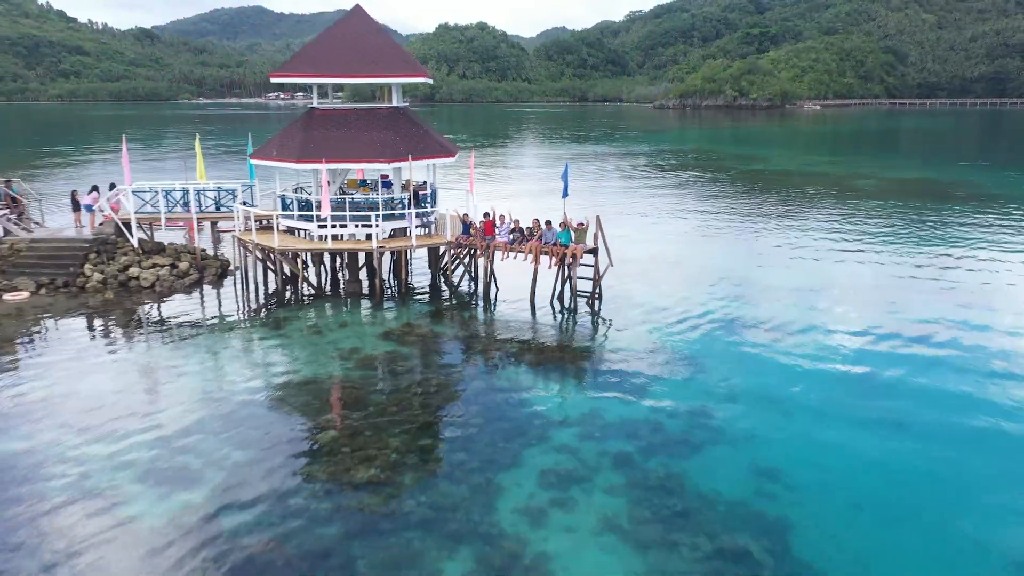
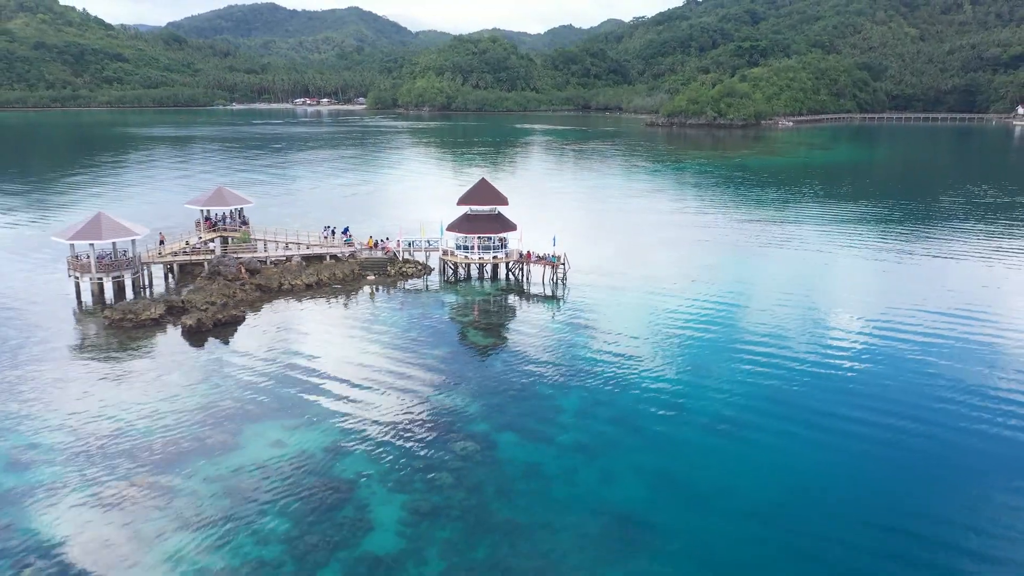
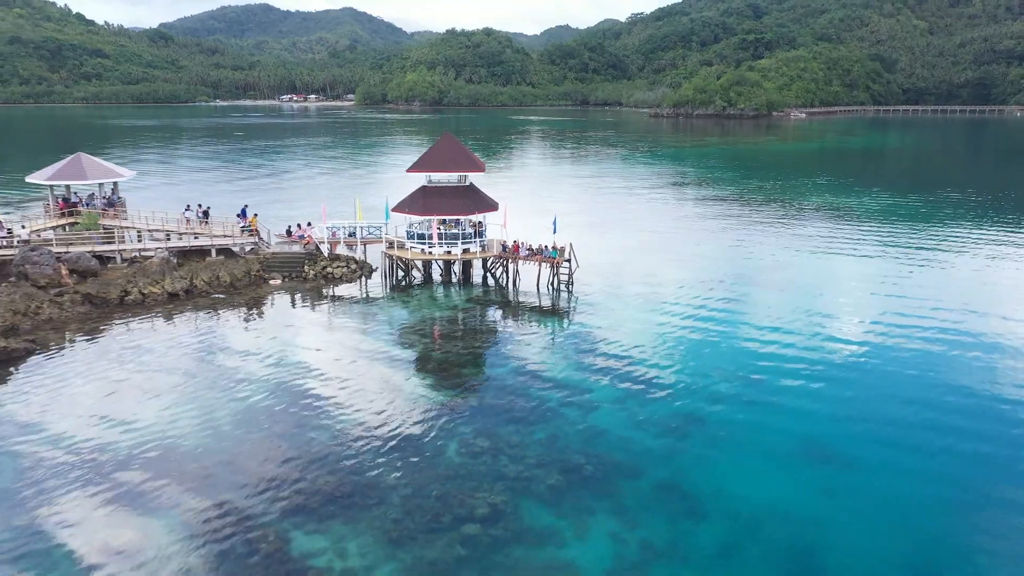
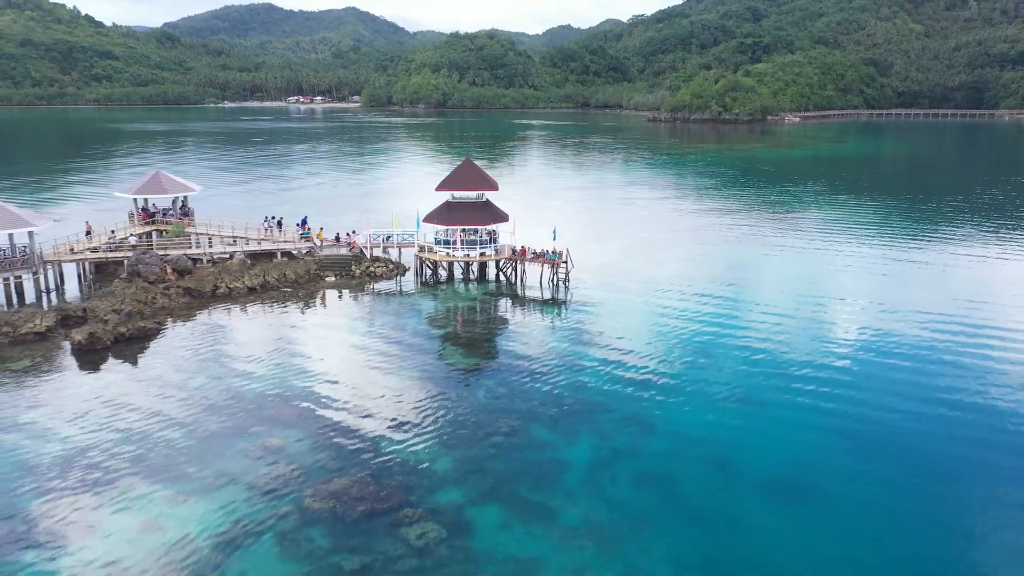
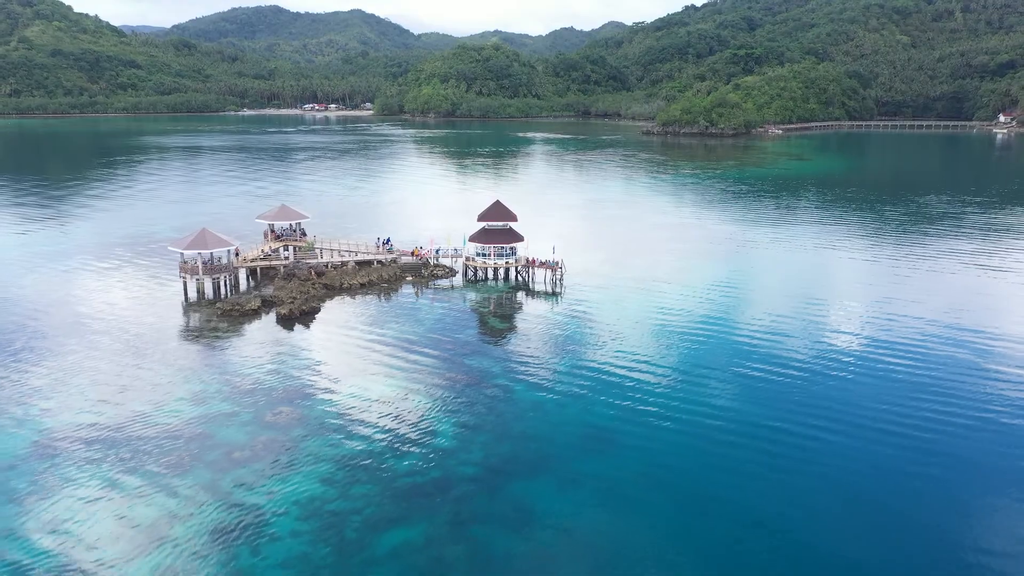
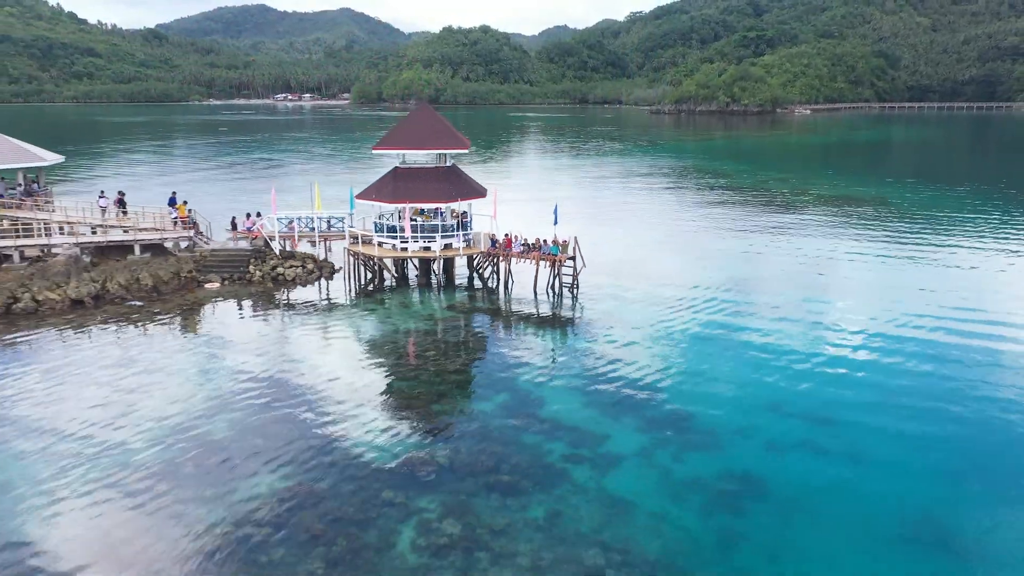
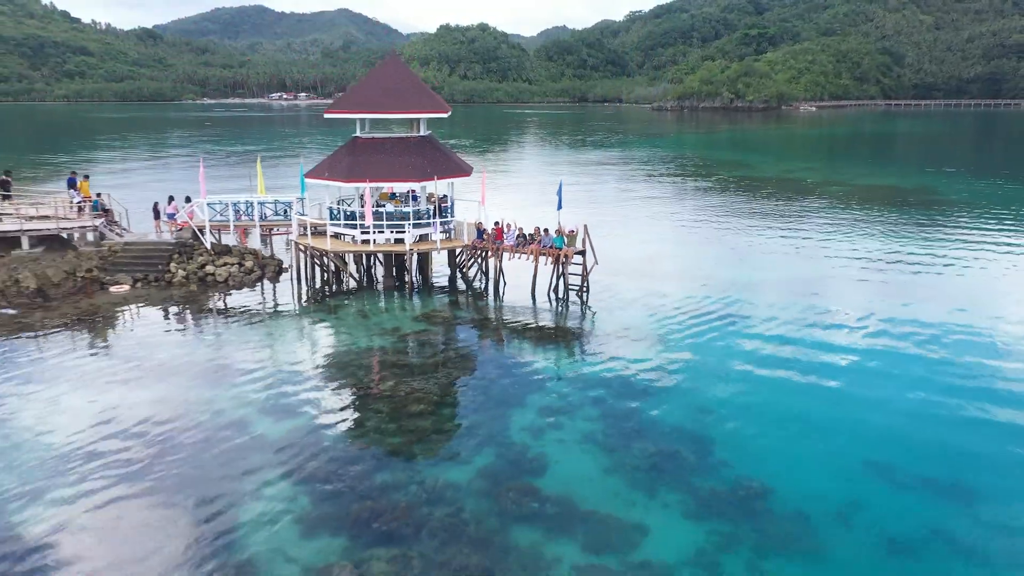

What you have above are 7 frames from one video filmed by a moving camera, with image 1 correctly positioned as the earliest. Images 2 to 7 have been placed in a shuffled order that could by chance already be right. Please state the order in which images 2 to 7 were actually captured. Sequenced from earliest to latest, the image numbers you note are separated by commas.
7, 6, 3, 4, 2, 5
